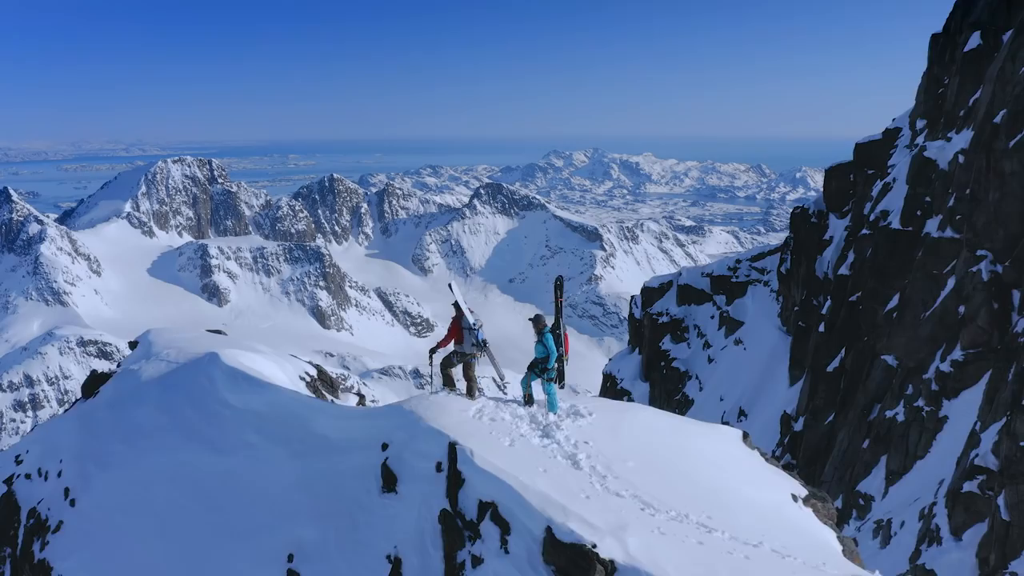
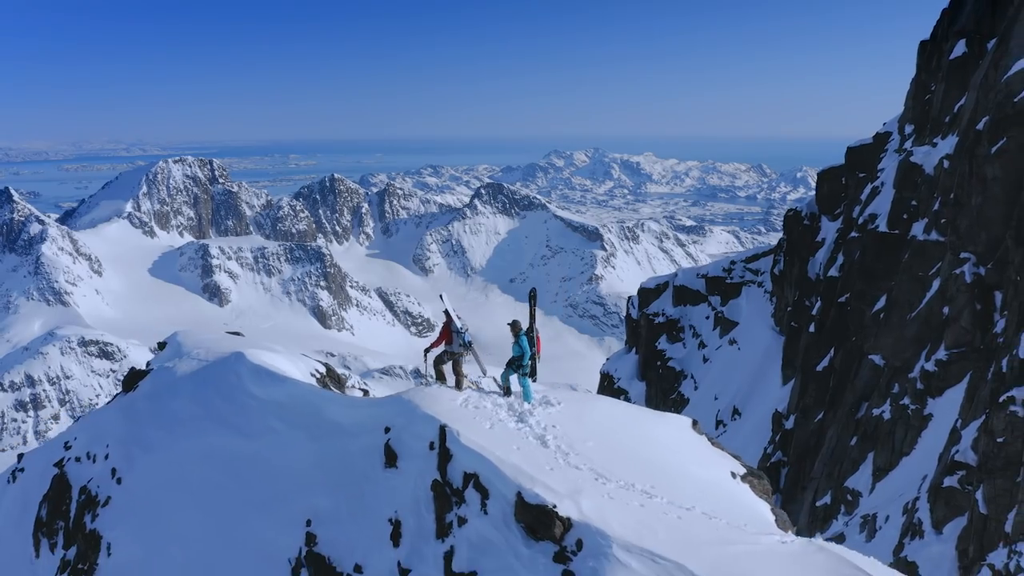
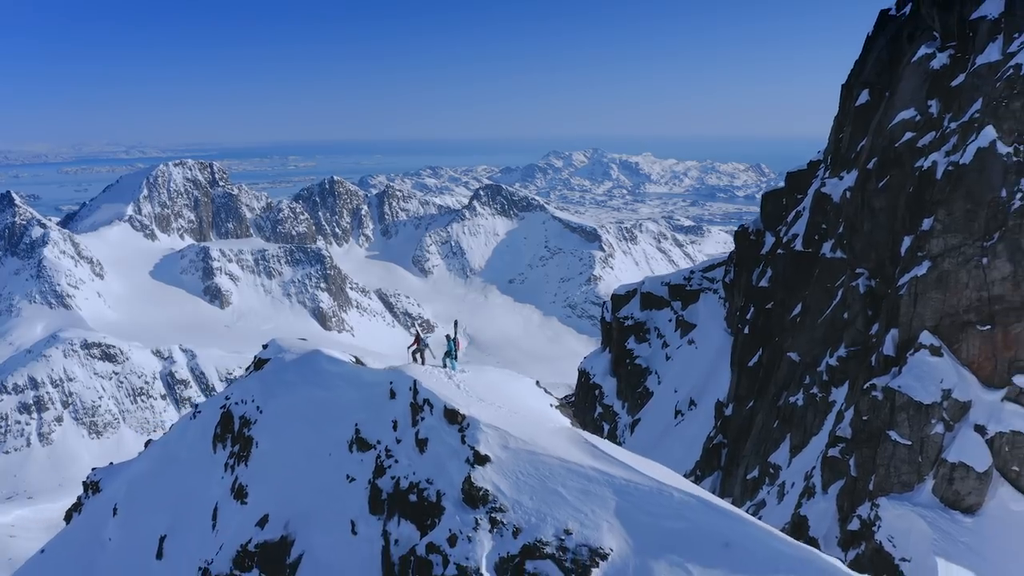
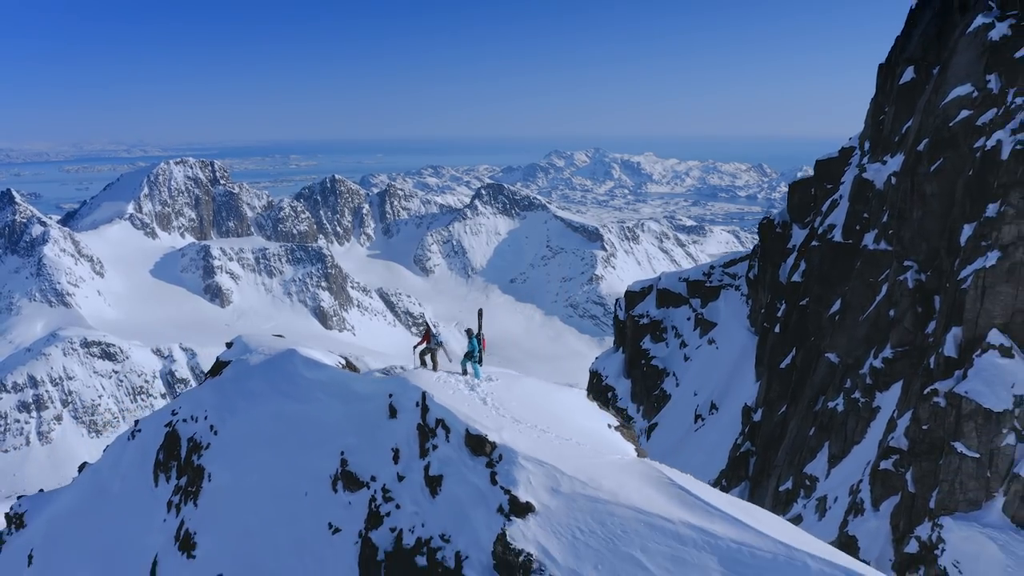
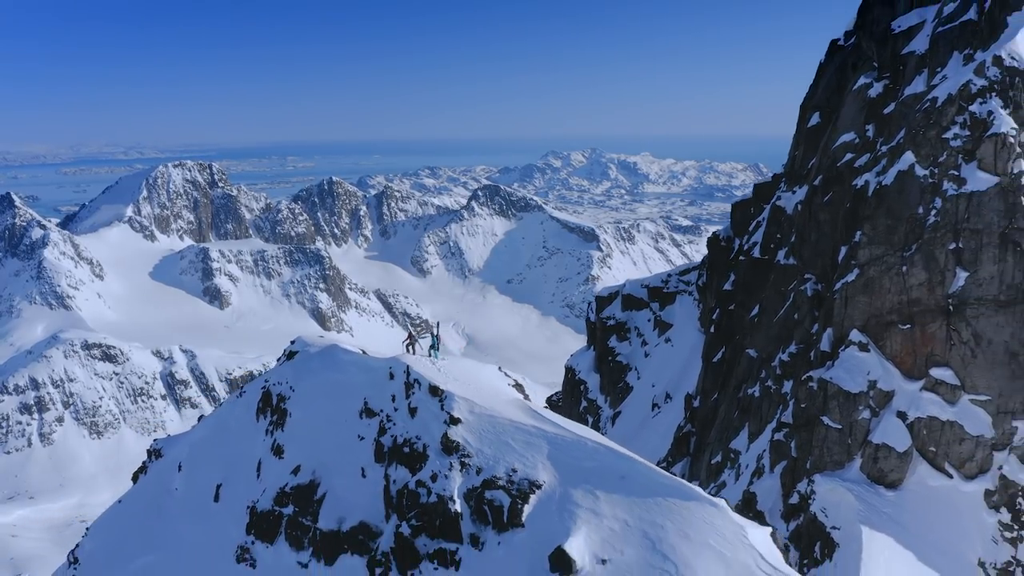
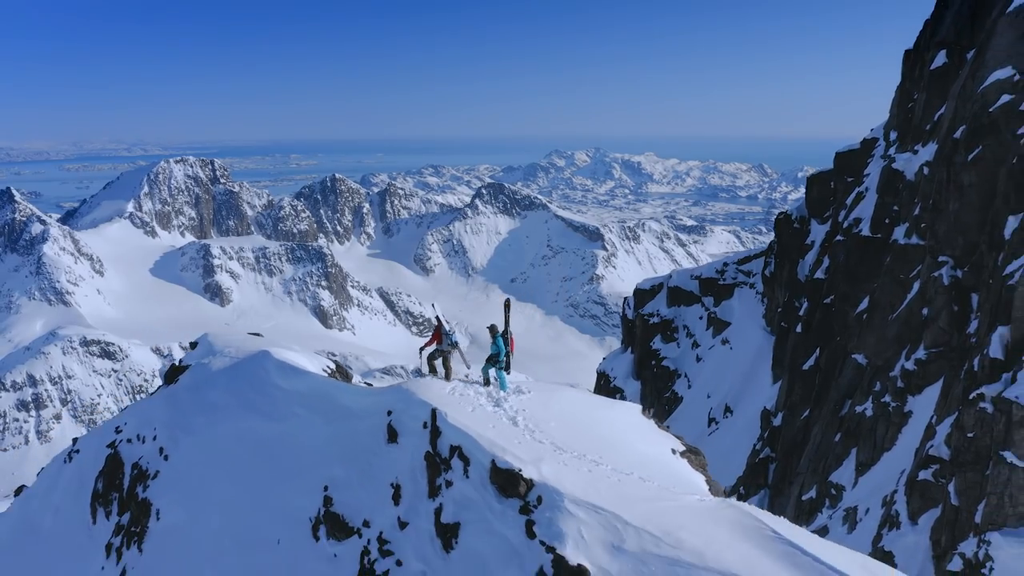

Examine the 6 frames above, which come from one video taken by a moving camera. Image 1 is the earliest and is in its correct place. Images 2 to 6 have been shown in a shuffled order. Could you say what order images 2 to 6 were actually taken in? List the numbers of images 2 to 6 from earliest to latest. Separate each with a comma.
2, 6, 4, 3, 5
